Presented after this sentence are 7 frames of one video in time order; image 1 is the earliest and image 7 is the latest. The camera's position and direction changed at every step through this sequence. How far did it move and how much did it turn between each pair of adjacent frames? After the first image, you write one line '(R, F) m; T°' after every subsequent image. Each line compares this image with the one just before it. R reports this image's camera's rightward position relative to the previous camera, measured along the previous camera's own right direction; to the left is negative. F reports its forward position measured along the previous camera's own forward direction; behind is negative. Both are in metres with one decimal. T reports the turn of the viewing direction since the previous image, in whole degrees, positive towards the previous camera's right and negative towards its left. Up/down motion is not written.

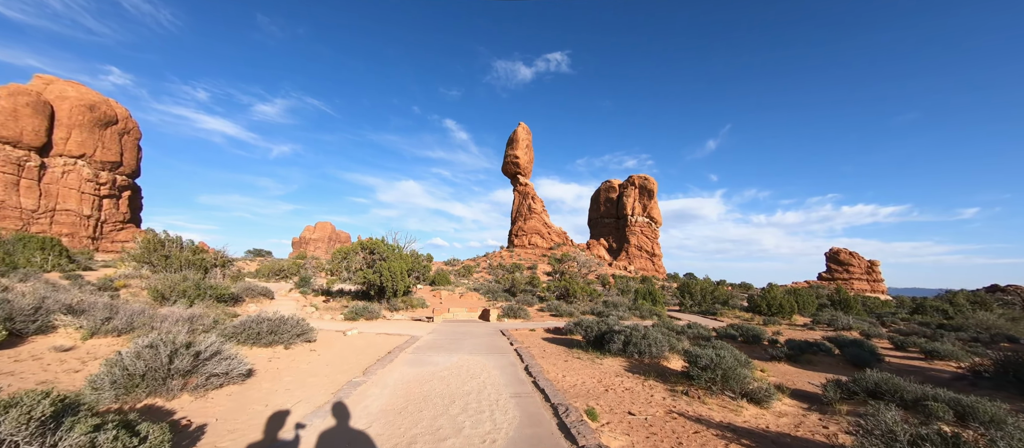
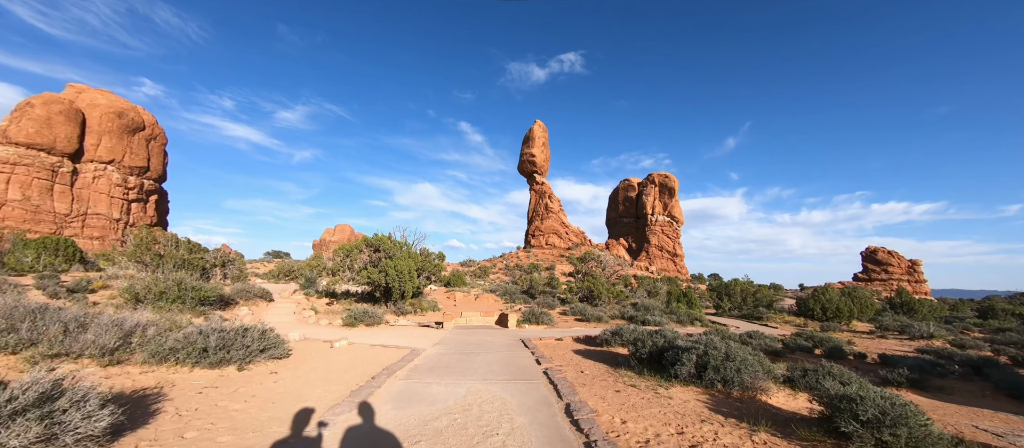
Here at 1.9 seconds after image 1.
(-0.2, +2.4) m; -2°
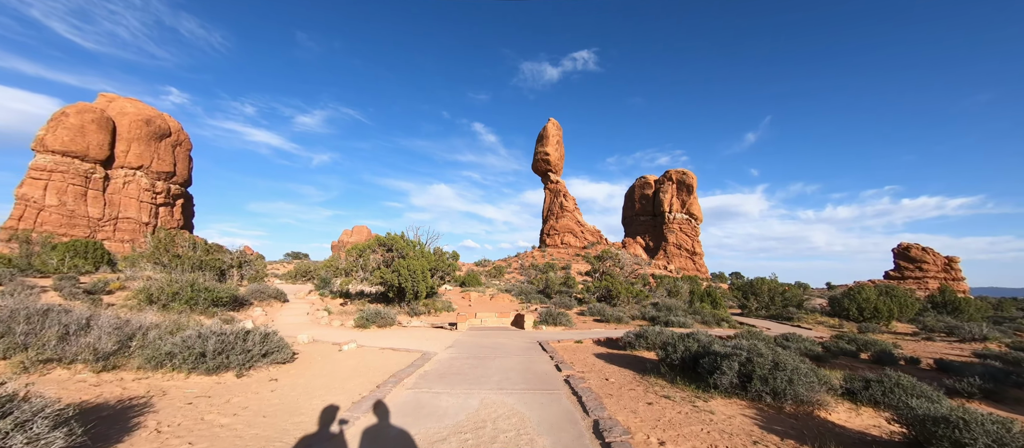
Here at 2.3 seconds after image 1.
(0.0, +0.6) m; -2°
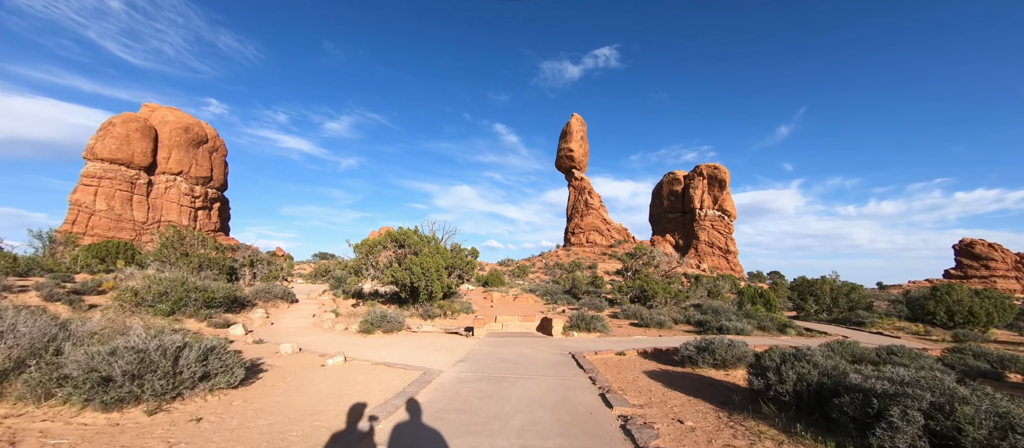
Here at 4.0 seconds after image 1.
(-0.1, +2.1) m; -4°
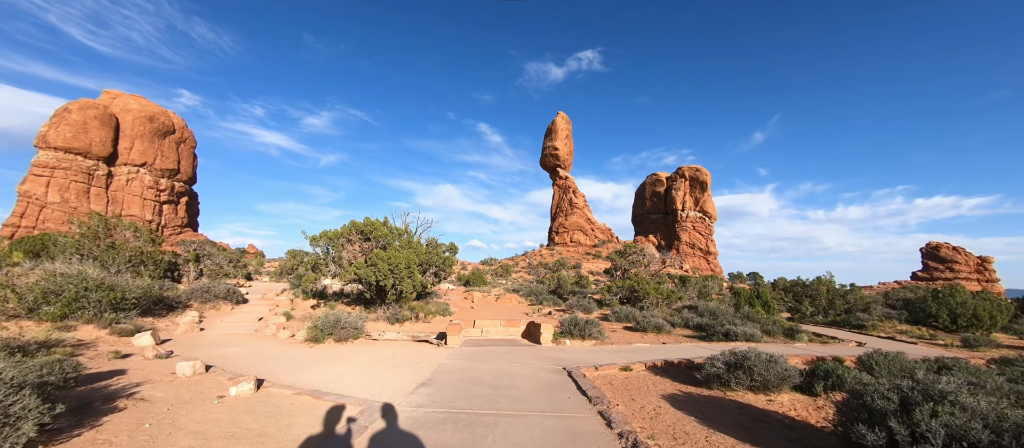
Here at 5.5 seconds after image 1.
(0.0, +1.9) m; +3°
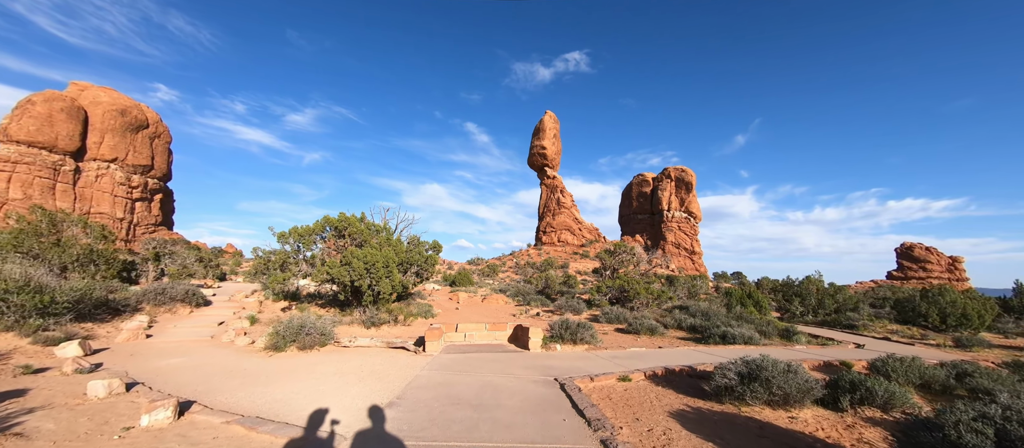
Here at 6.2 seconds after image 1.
(0.0, +0.9) m; +2°
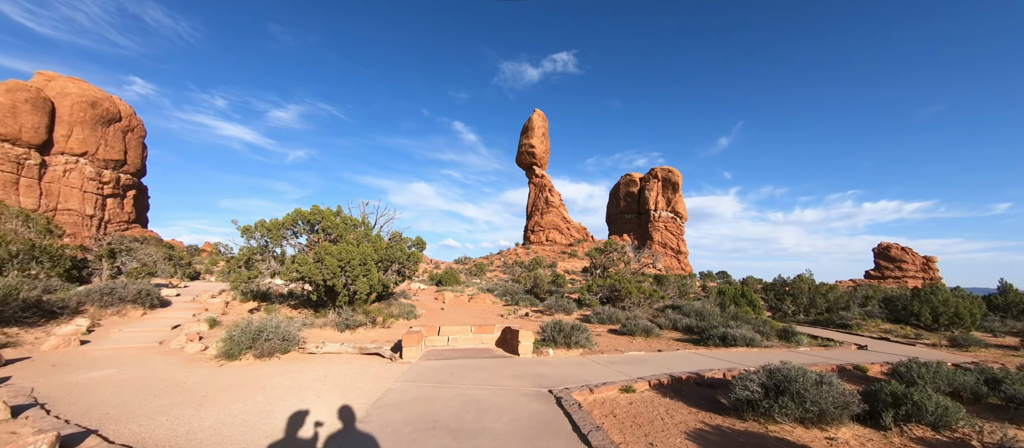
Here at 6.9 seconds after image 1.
(0.0, +0.9) m; +2°
